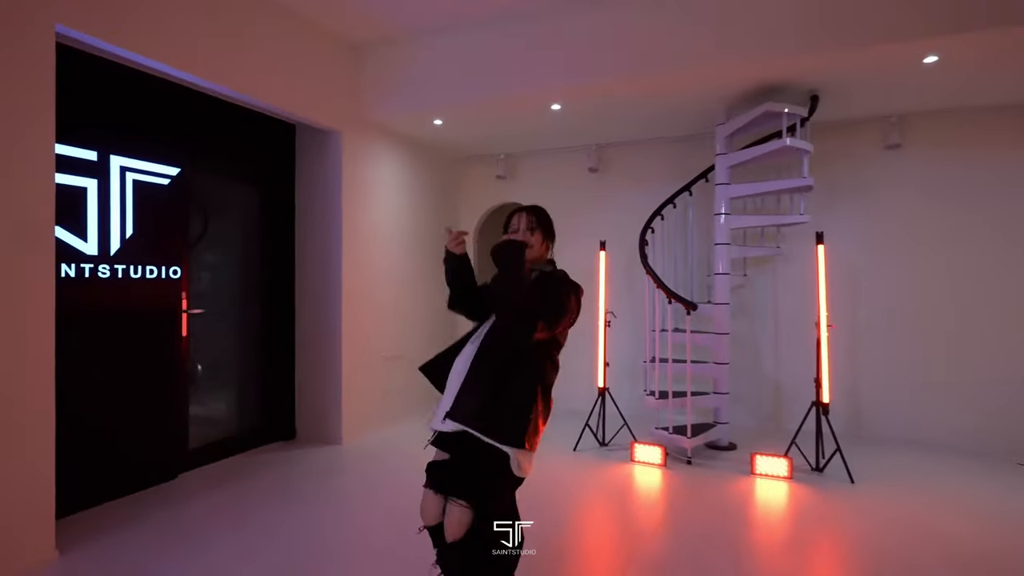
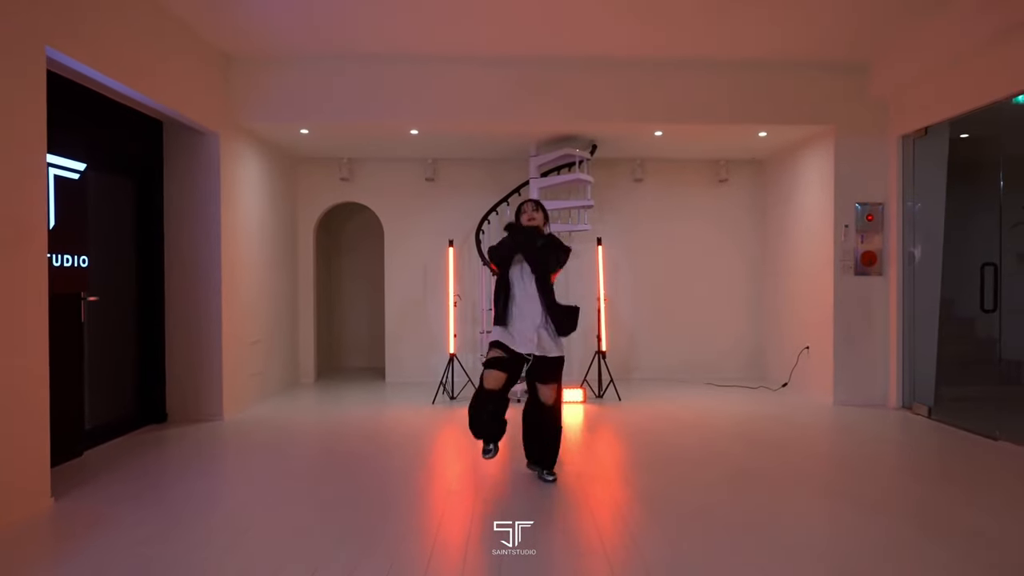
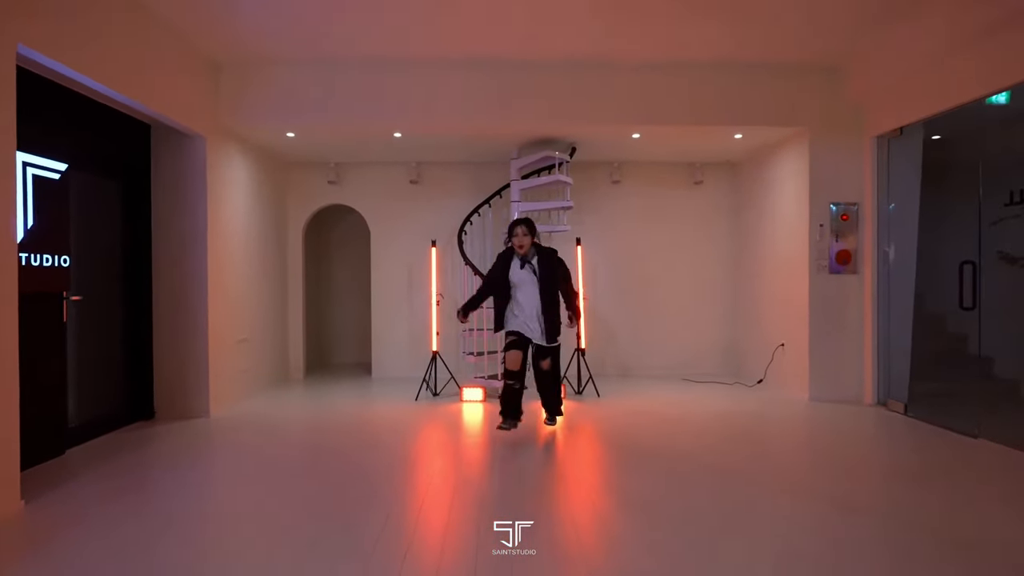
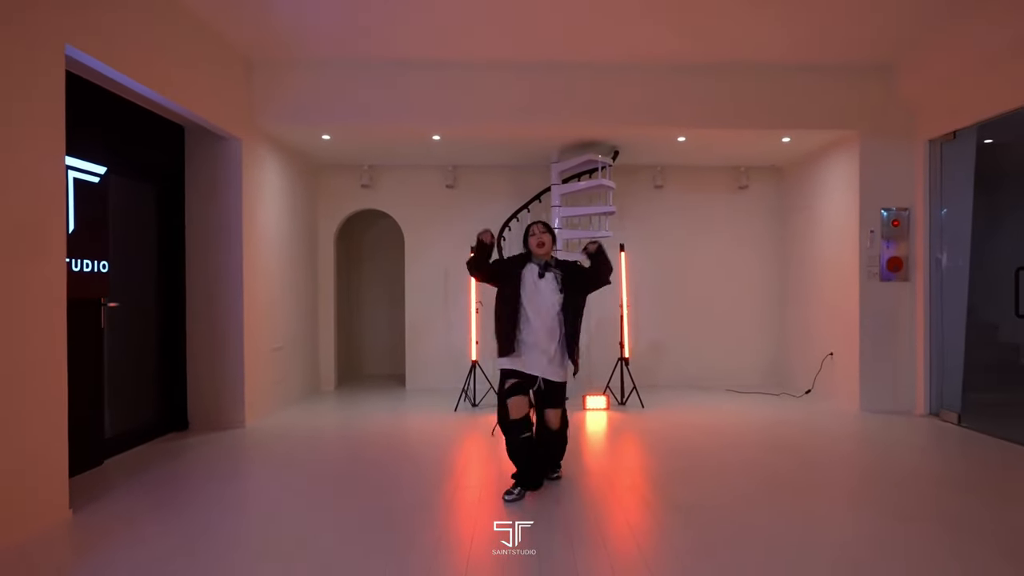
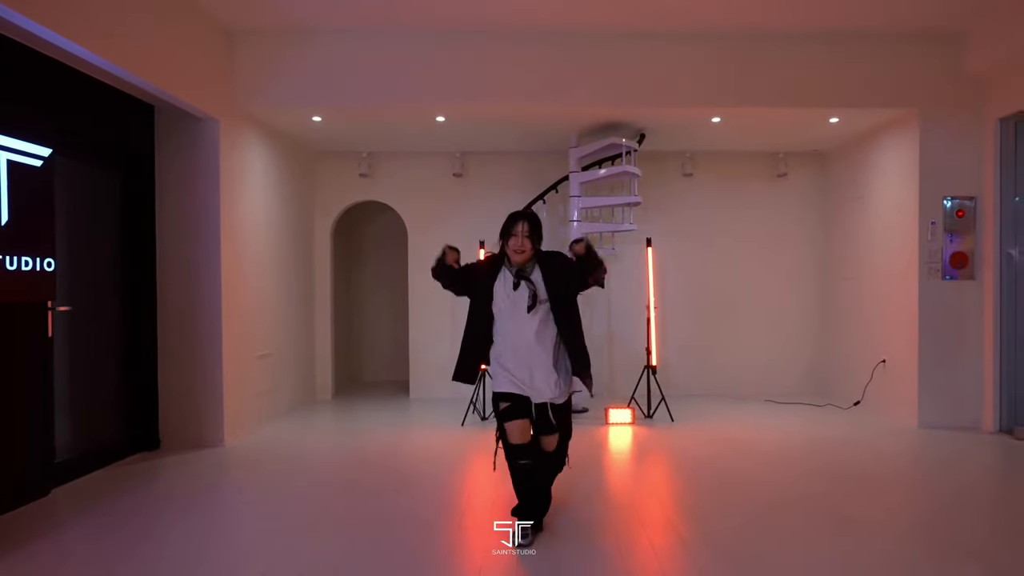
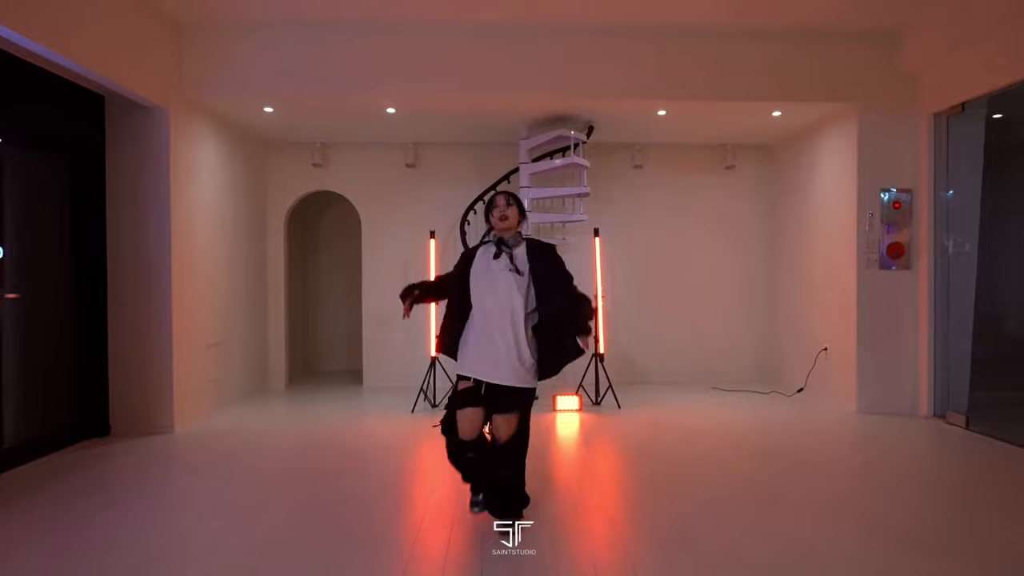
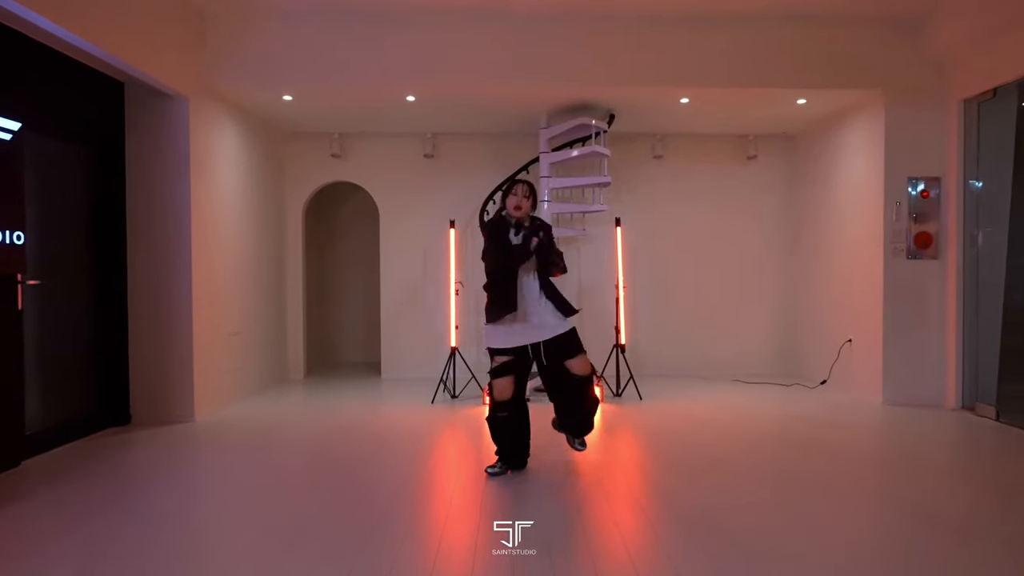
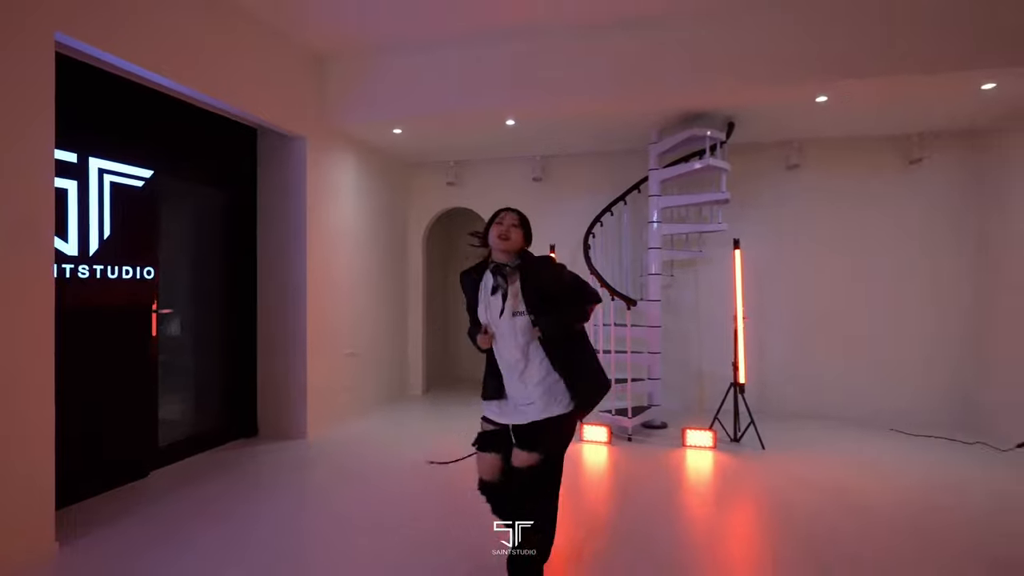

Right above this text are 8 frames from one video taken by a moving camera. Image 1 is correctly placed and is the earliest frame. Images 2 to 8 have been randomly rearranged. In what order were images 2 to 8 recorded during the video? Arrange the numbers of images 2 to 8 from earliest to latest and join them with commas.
8, 5, 4, 3, 6, 2, 7
